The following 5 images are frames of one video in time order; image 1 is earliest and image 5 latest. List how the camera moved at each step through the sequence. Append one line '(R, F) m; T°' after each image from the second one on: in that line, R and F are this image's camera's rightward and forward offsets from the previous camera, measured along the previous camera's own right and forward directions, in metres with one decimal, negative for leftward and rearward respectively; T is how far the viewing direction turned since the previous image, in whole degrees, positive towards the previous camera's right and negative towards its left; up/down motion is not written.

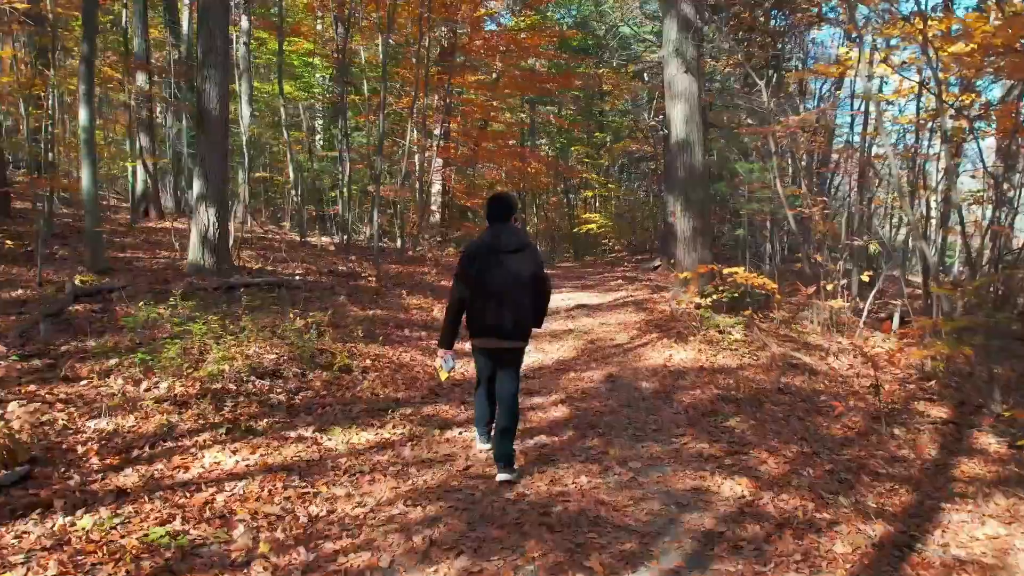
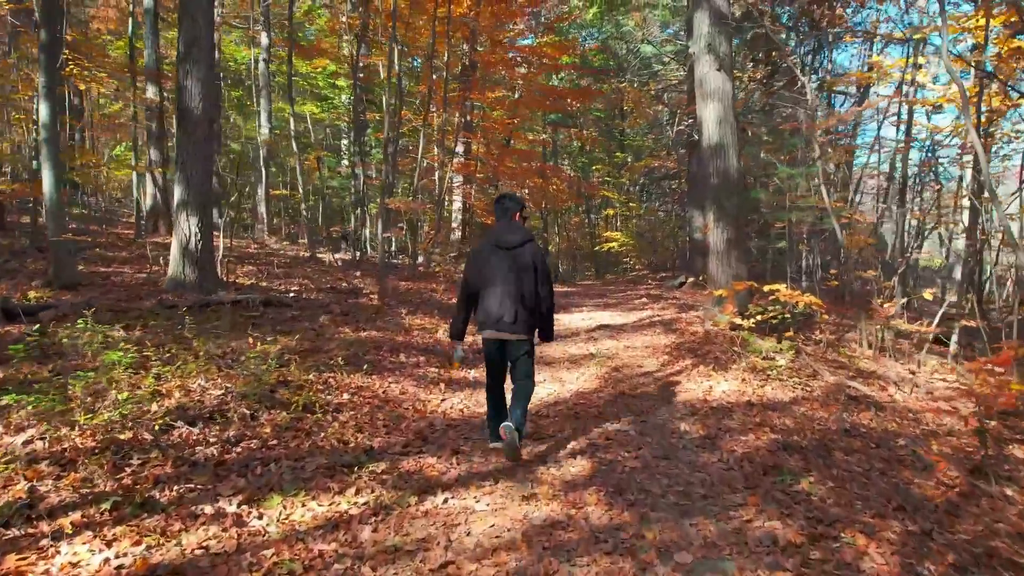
(+0.1, +0.9) m; -2°
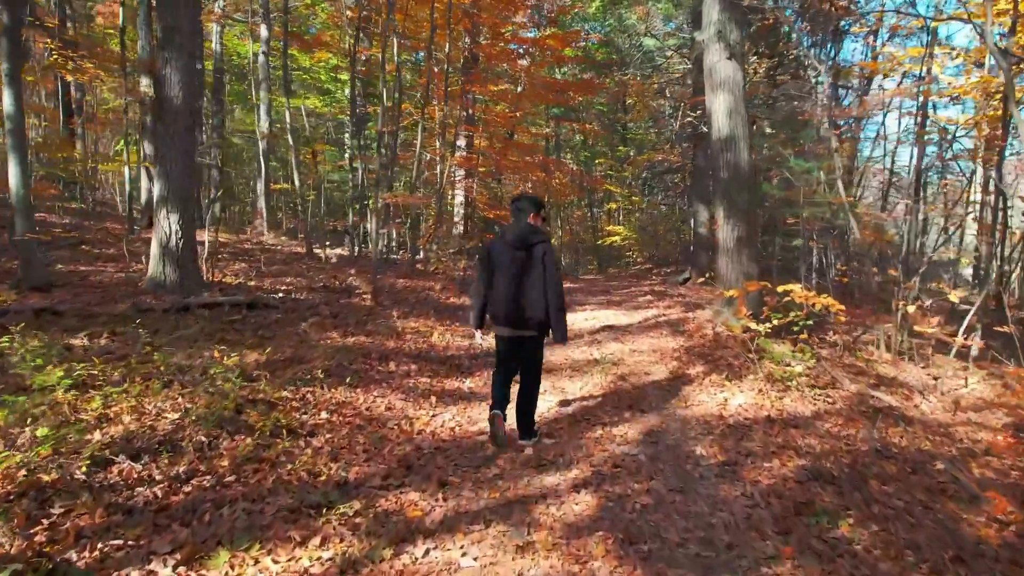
(0.0, +0.4) m; 0°
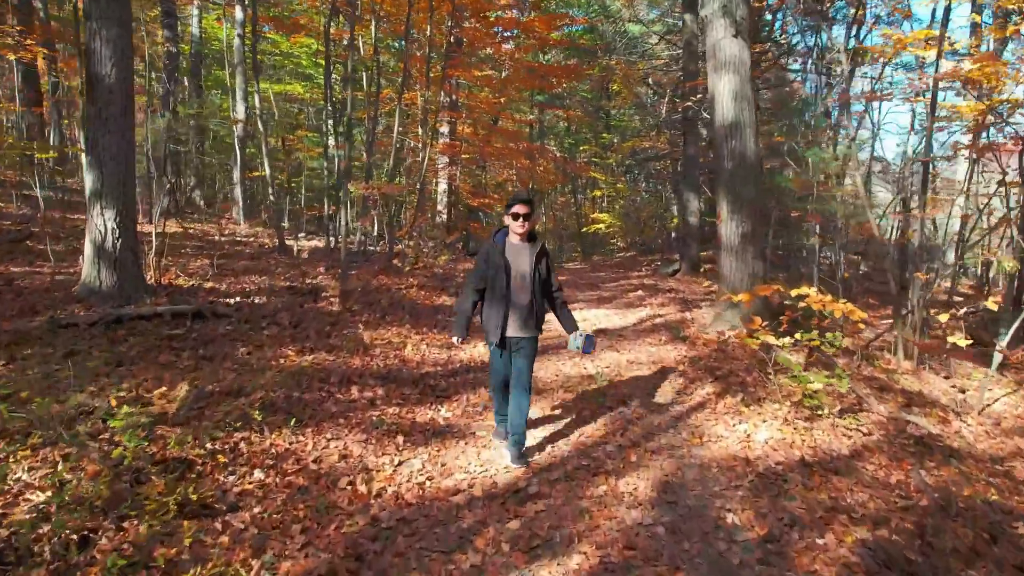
(0.0, +0.8) m; +1°
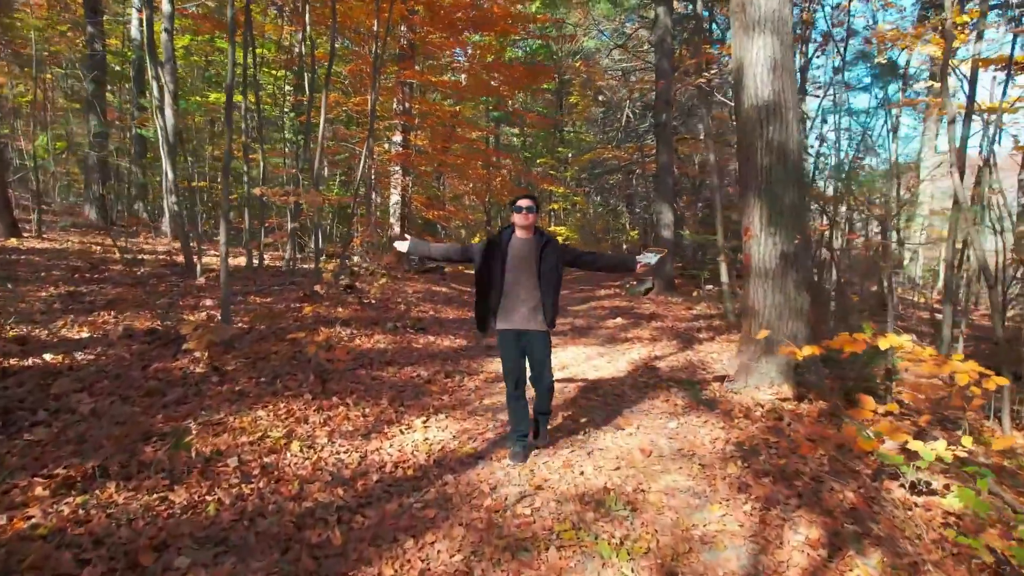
(0.0, +2.2) m; +3°
